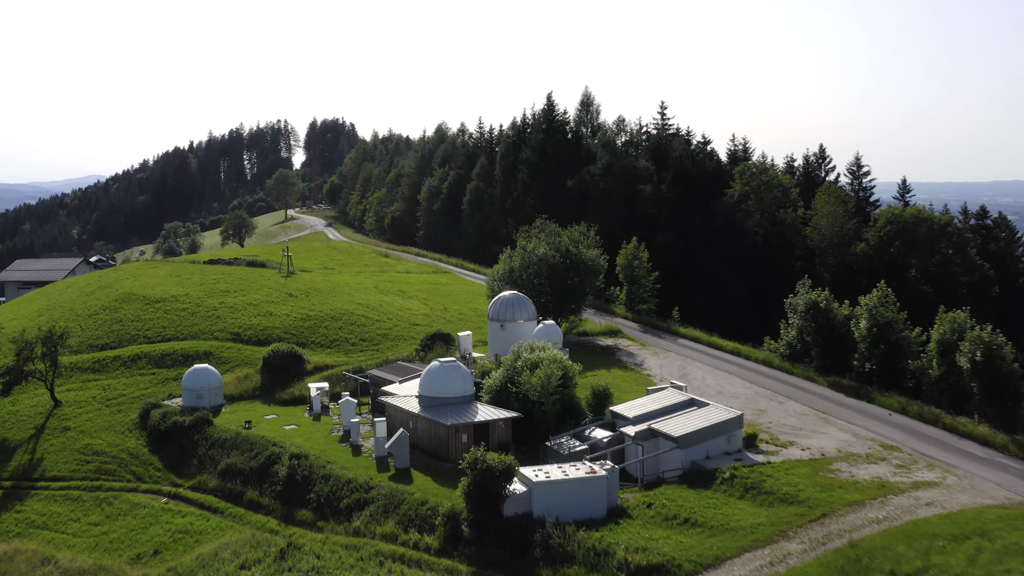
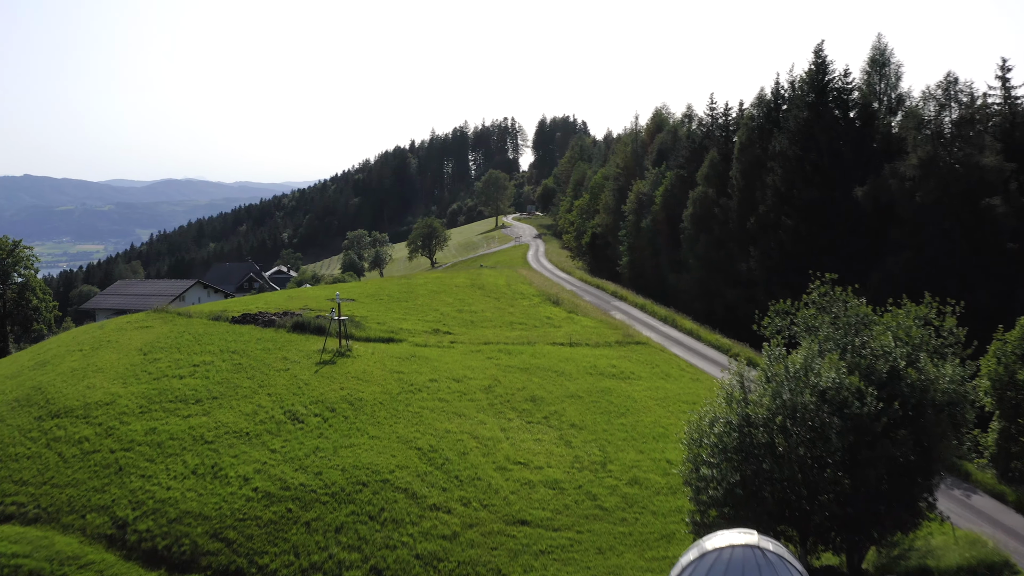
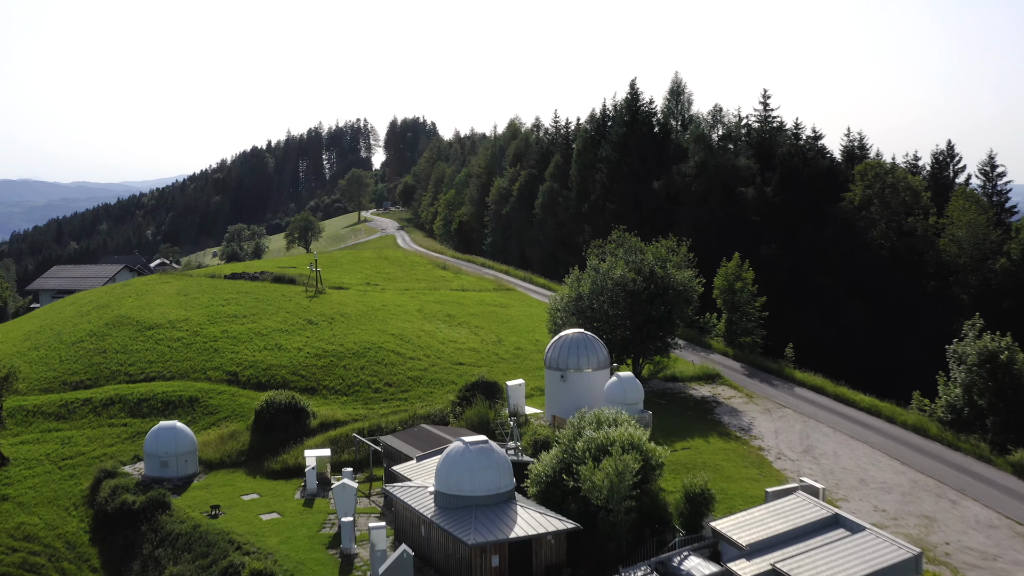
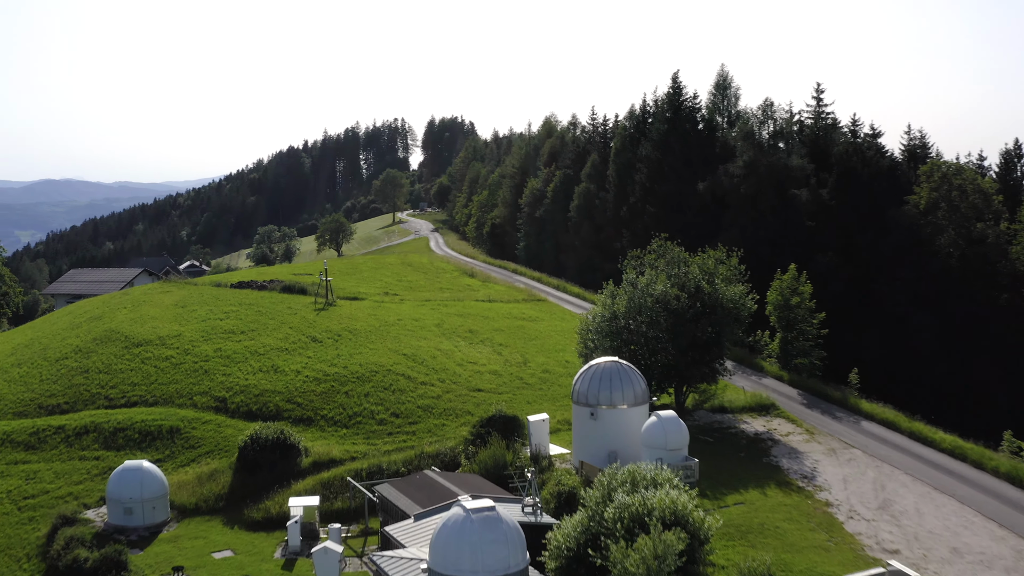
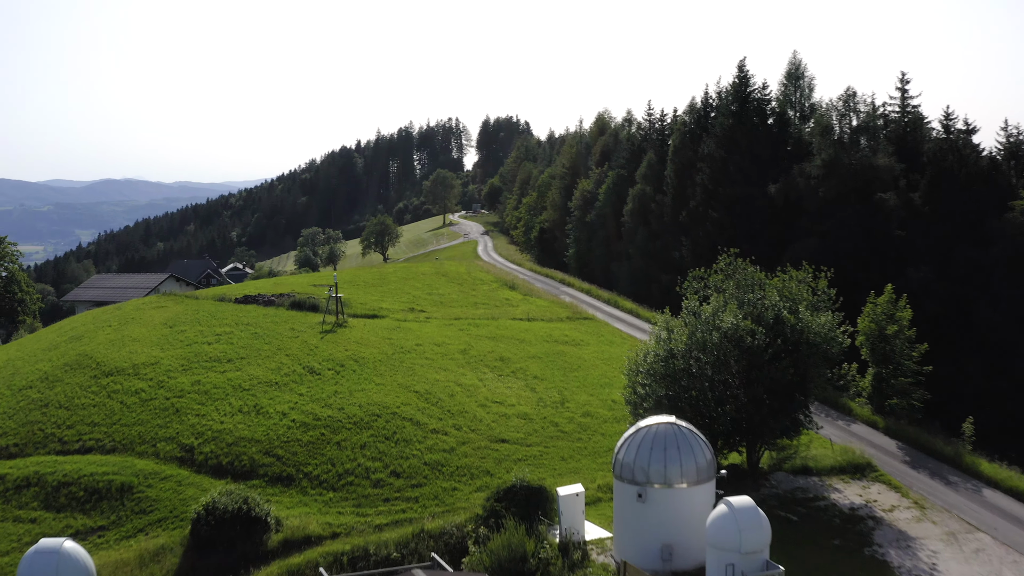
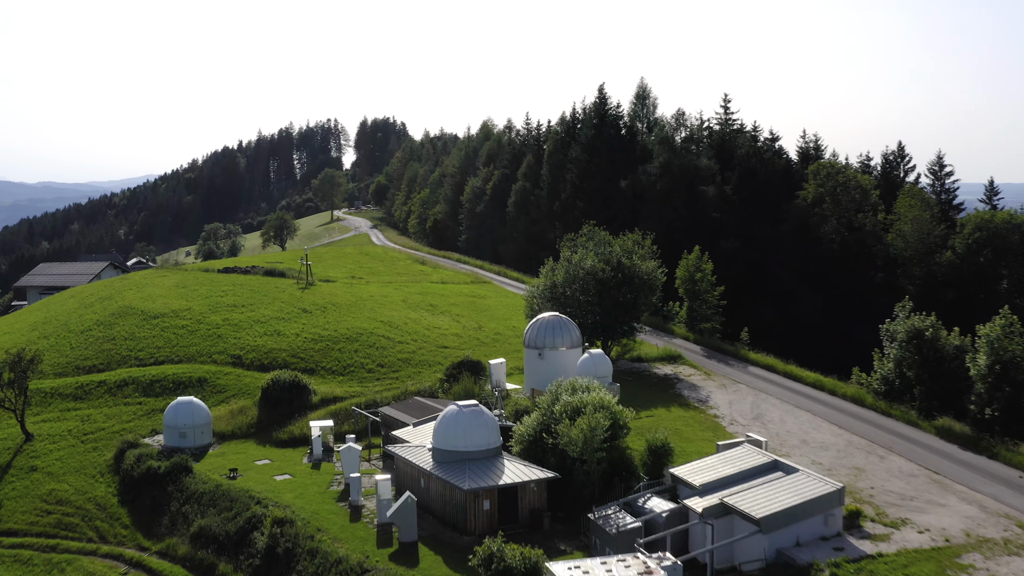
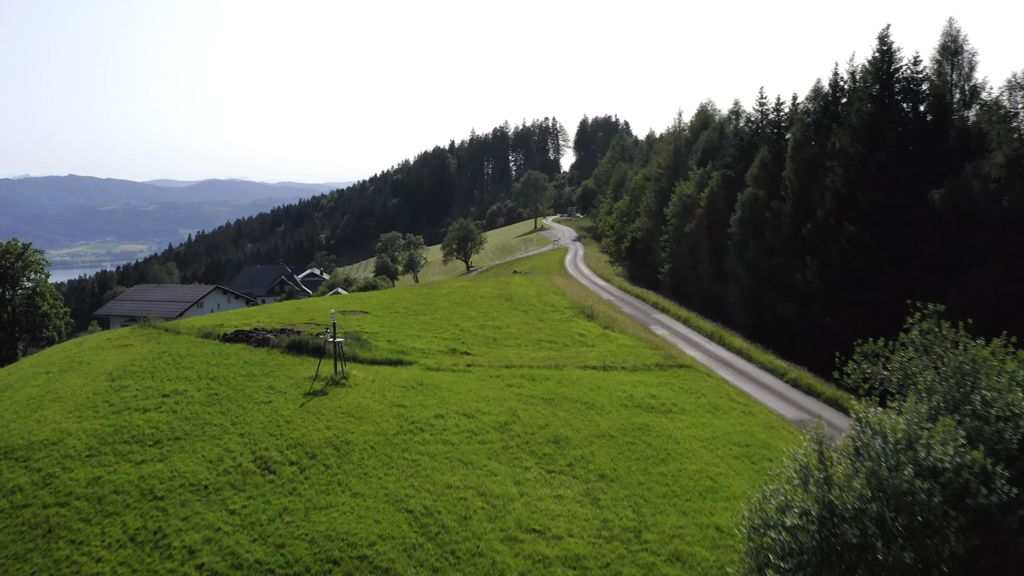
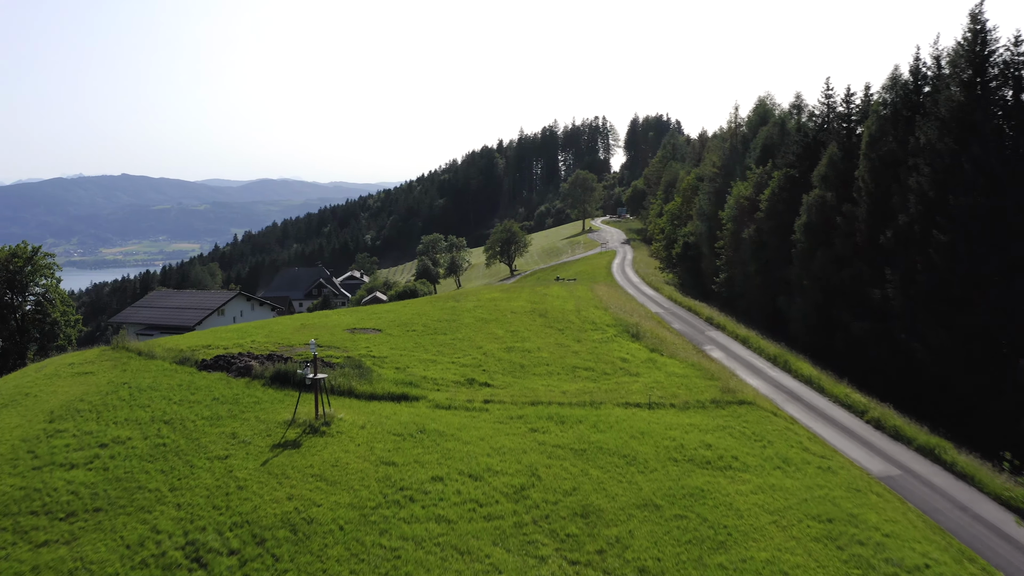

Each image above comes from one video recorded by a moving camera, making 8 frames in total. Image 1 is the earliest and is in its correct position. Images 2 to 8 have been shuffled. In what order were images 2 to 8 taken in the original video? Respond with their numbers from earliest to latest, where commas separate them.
6, 3, 4, 5, 2, 7, 8
